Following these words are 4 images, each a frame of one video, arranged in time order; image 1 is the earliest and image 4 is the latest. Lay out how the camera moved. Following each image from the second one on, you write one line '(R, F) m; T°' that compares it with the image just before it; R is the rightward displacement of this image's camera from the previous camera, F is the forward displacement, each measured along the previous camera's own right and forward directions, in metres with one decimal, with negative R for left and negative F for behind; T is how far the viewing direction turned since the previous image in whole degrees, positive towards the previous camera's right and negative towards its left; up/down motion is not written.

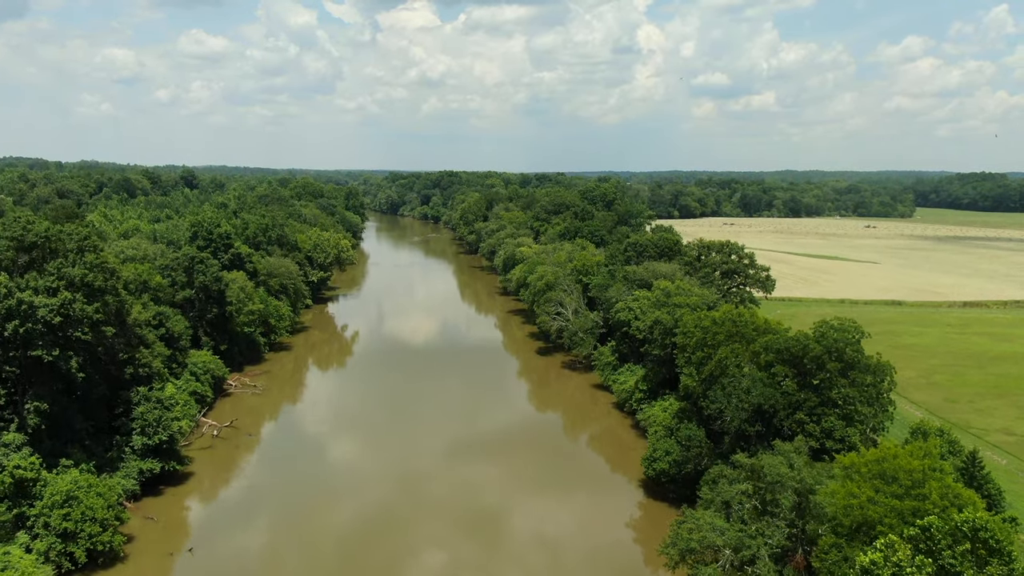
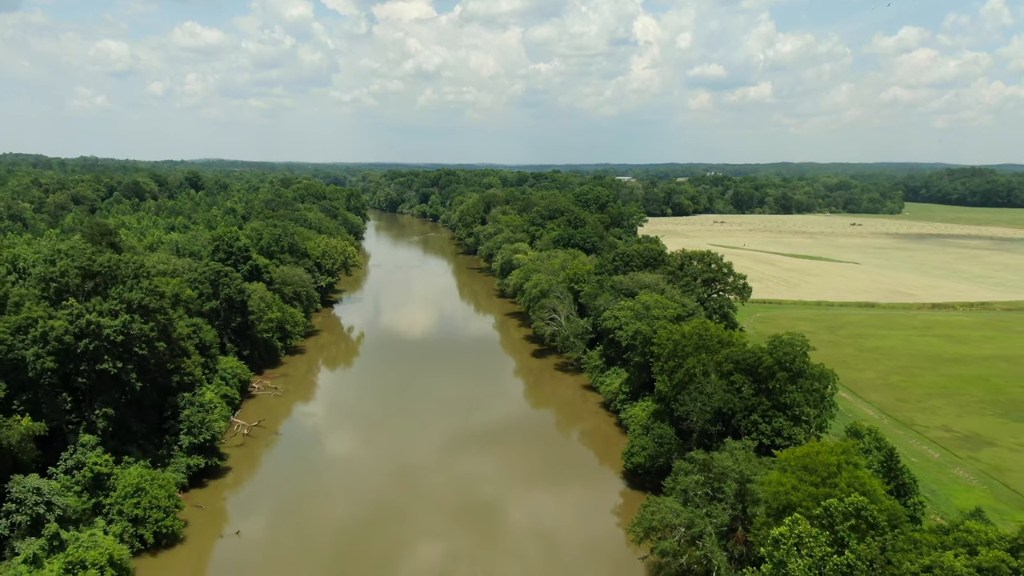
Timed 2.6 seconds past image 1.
(0.0, -3.9) m; 0°
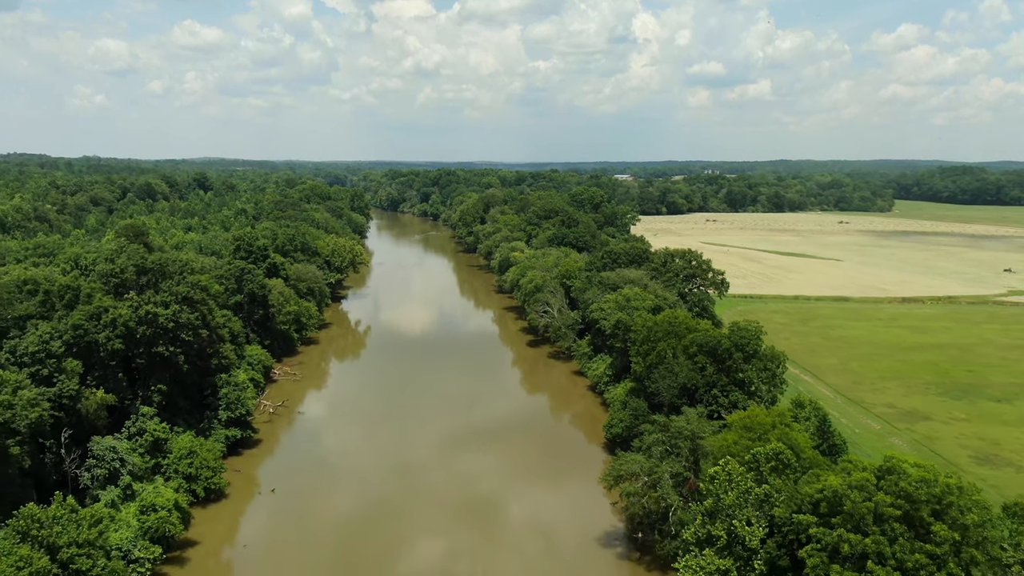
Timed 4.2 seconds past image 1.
(+0.2, -4.5) m; 0°
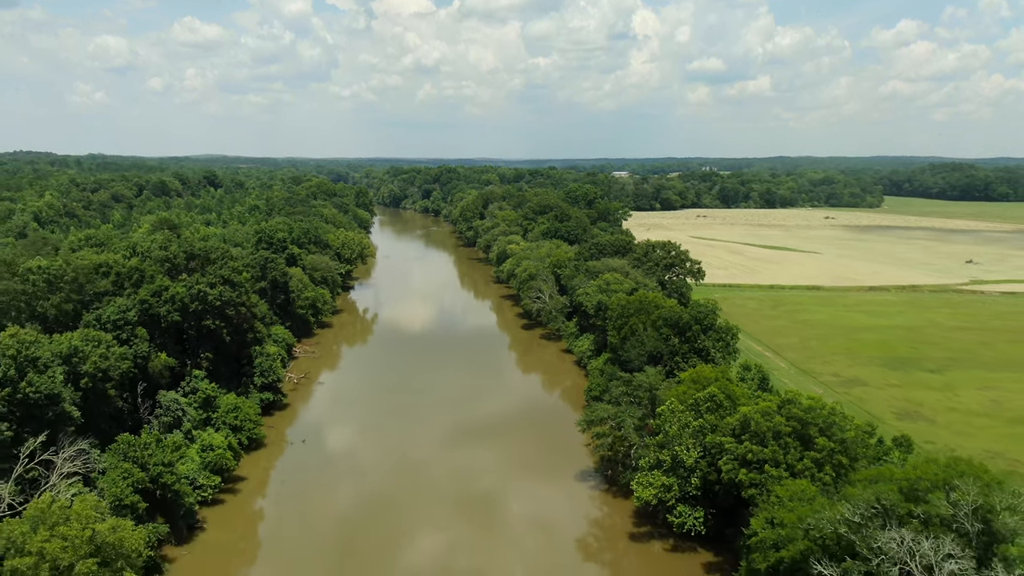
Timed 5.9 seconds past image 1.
(+0.4, -5.7) m; 0°
